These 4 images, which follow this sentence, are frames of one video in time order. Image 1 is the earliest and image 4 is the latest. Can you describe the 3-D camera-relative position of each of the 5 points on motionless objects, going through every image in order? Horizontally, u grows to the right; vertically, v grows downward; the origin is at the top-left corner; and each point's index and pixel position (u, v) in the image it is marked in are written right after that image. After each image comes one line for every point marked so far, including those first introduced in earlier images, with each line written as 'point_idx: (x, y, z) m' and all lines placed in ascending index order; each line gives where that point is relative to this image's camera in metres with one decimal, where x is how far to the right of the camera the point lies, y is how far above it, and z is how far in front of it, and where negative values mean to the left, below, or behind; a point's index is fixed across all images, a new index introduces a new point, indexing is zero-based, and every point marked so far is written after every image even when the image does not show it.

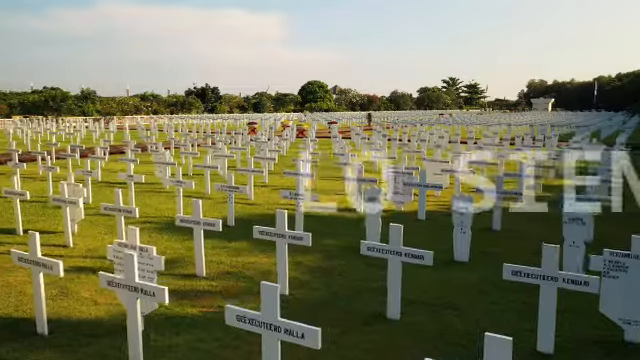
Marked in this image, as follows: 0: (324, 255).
0: (0.0, -0.7, +8.6) m
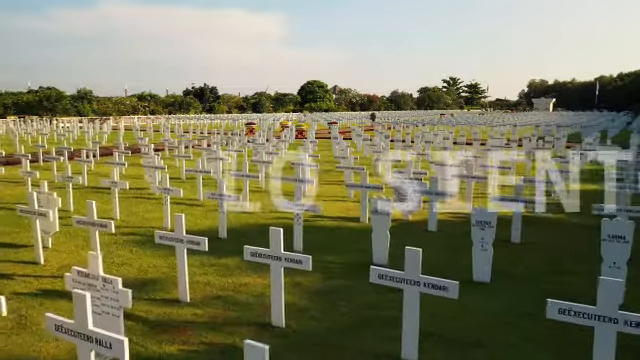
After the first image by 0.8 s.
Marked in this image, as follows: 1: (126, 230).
0: (0.0, -0.8, +7.6) m
1: (-2.1, -0.5, +10.3) m
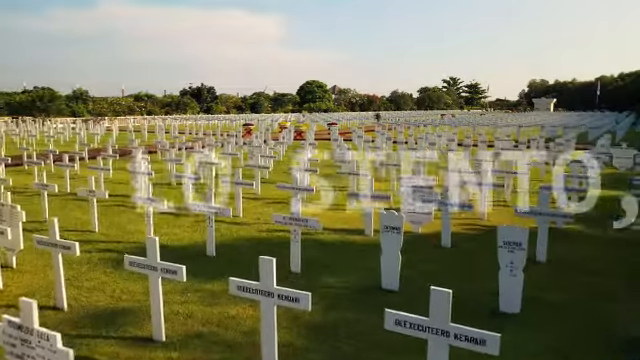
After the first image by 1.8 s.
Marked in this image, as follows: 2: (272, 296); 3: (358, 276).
0: (0.0, -0.8, +6.6) m
1: (-2.1, -0.6, +9.3) m
2: (-0.2, -0.6, +4.8) m
3: (+0.3, -0.8, +7.6) m
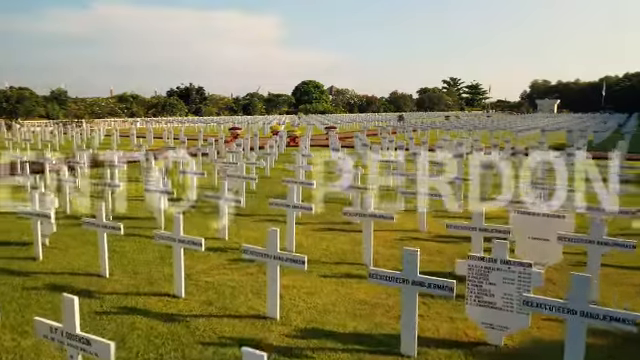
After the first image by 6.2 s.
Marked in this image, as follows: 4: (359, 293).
0: (0.0, -1.2, +1.9) m
1: (-2.1, -1.0, +4.6) m
2: (-0.2, -0.9, +0.1) m
3: (+0.3, -1.1, +2.9) m
4: (+0.3, -0.8, +6.8) m
